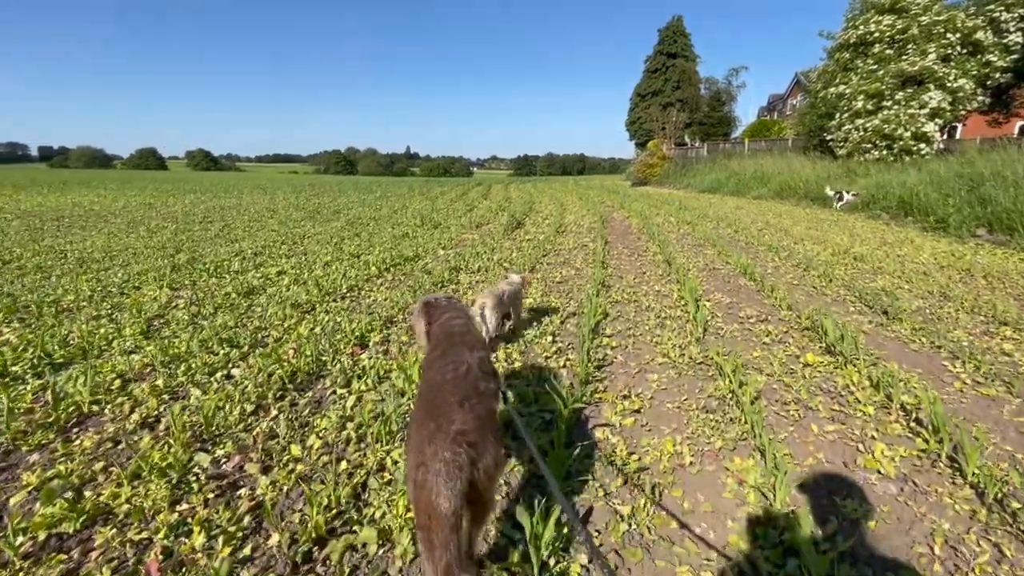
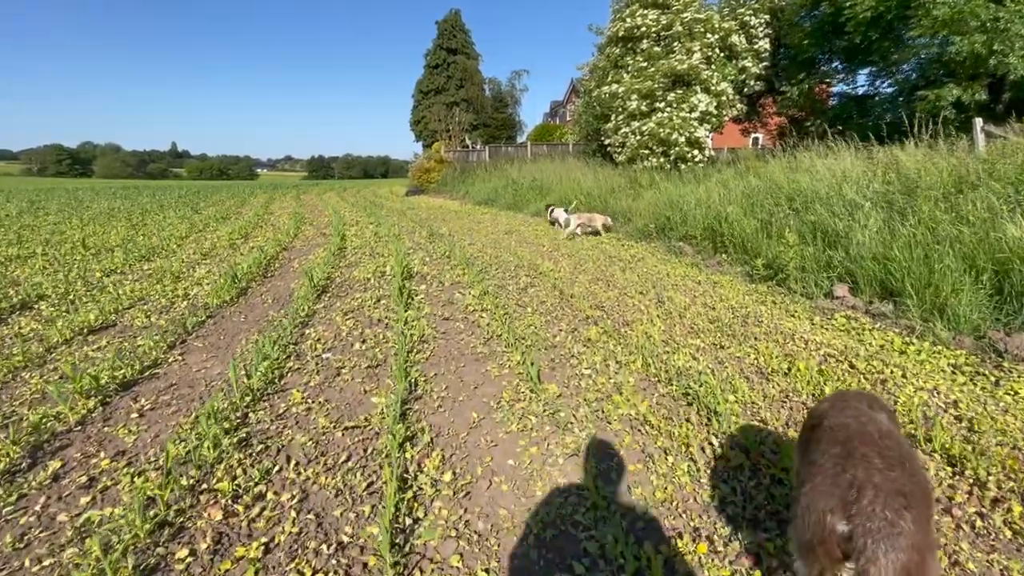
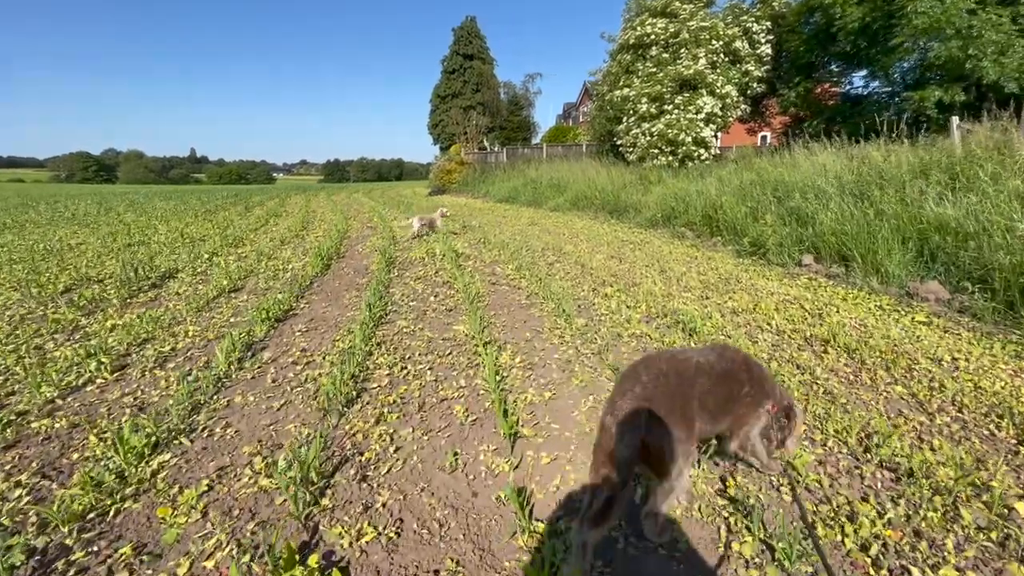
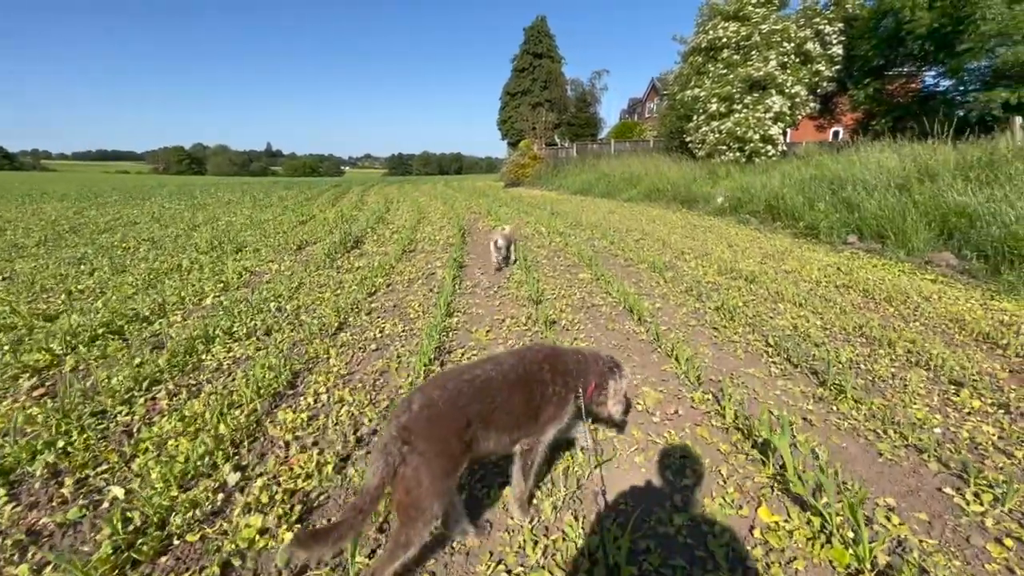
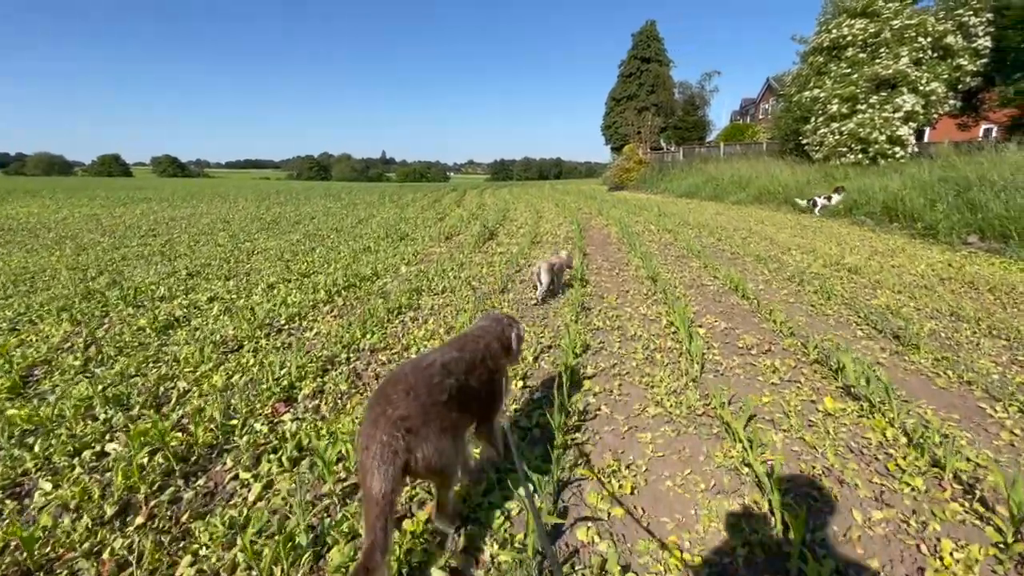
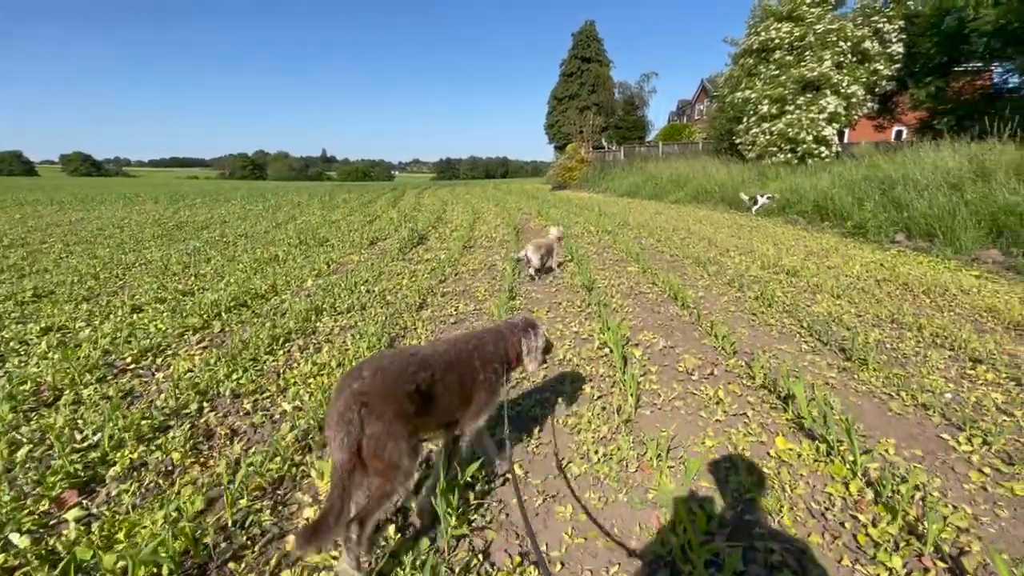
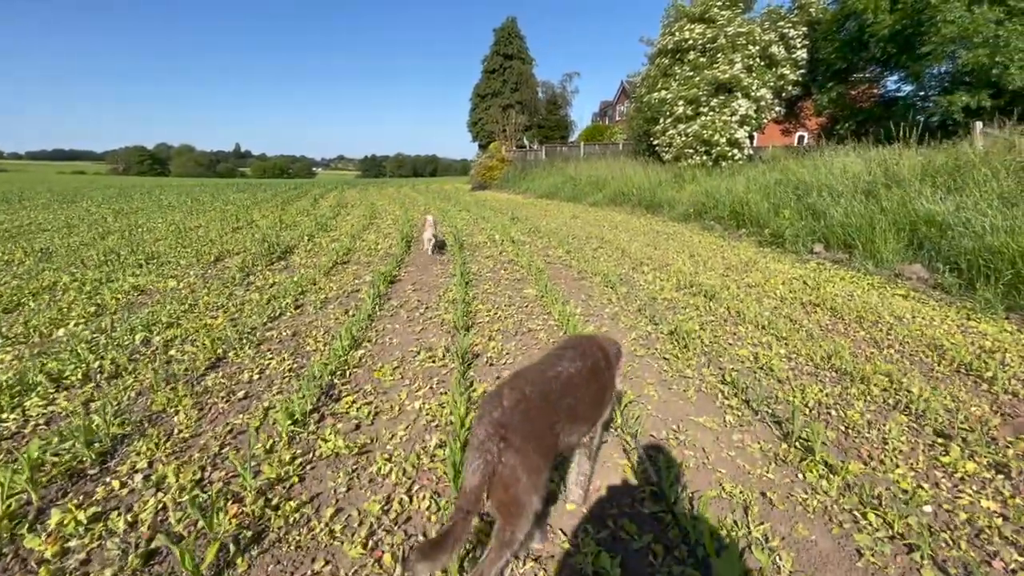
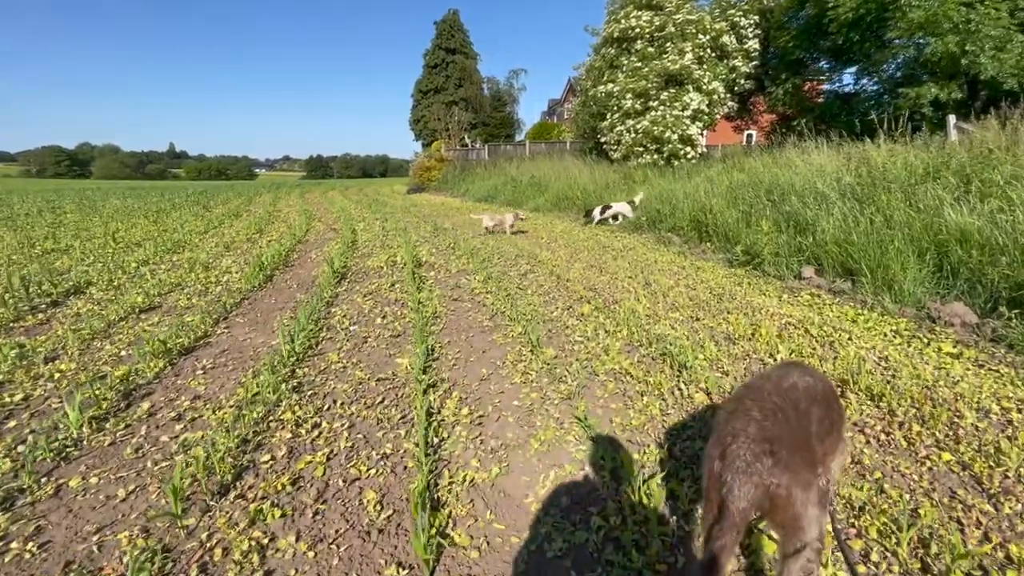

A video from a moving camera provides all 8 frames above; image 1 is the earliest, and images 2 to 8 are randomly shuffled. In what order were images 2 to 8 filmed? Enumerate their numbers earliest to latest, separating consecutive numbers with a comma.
5, 6, 4, 7, 3, 8, 2
